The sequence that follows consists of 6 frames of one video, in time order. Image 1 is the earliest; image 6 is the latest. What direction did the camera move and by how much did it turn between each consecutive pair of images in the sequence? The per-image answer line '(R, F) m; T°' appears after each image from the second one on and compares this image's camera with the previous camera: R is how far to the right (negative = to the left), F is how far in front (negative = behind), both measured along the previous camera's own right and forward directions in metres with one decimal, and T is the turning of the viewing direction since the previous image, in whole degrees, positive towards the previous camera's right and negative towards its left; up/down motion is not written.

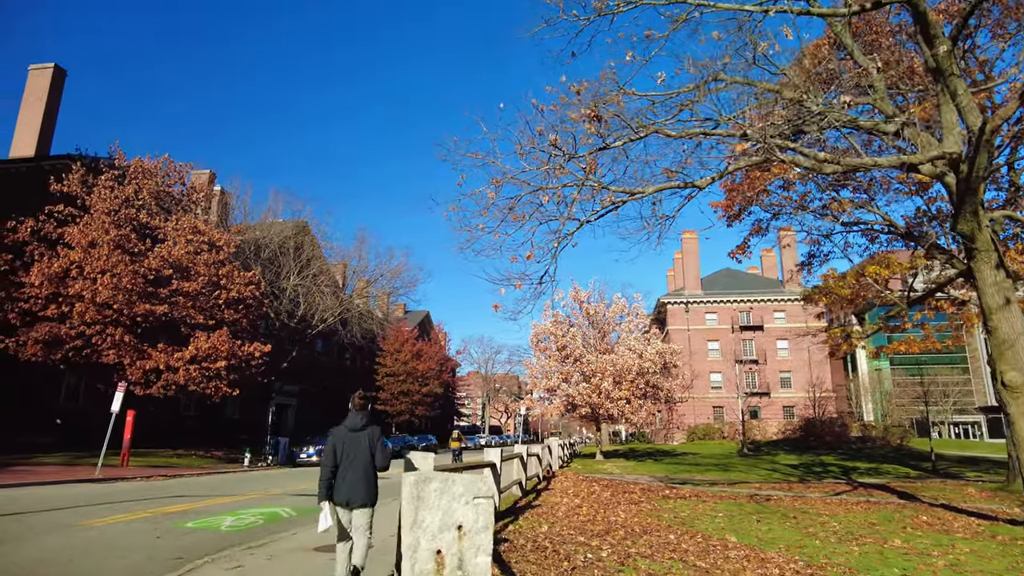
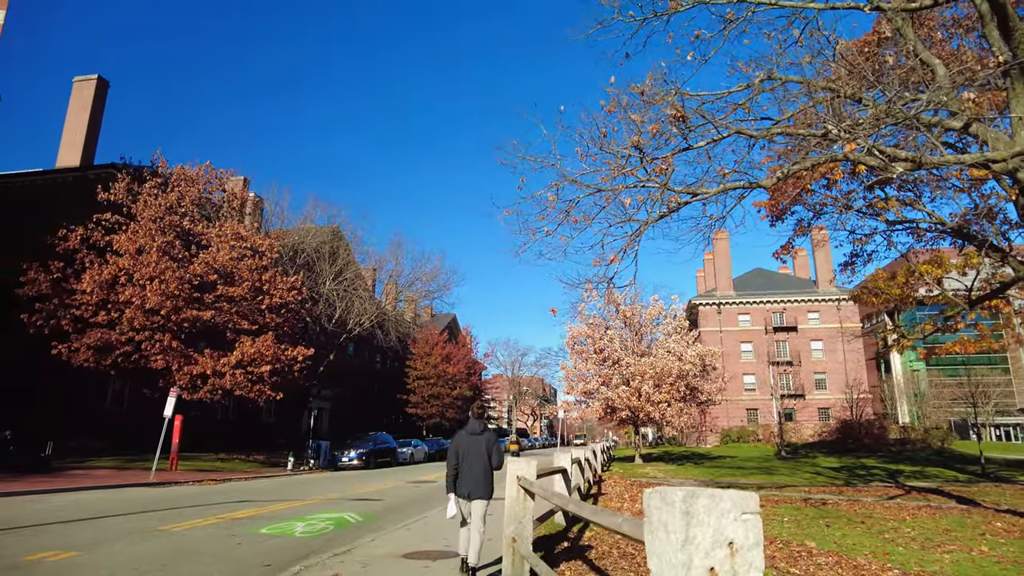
(-0.8, +0.1) m; -2°
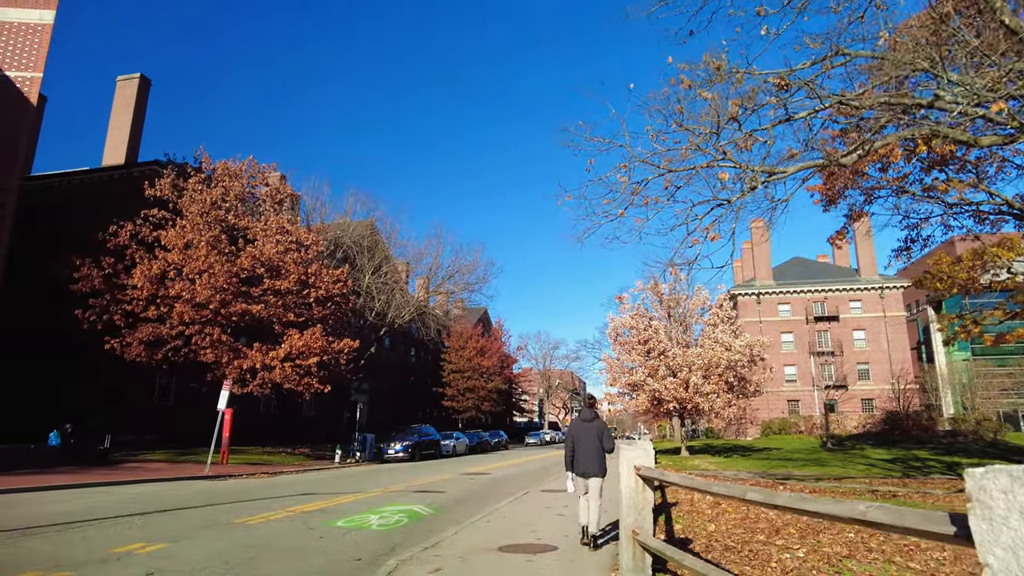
(-0.8, +0.3) m; -2°
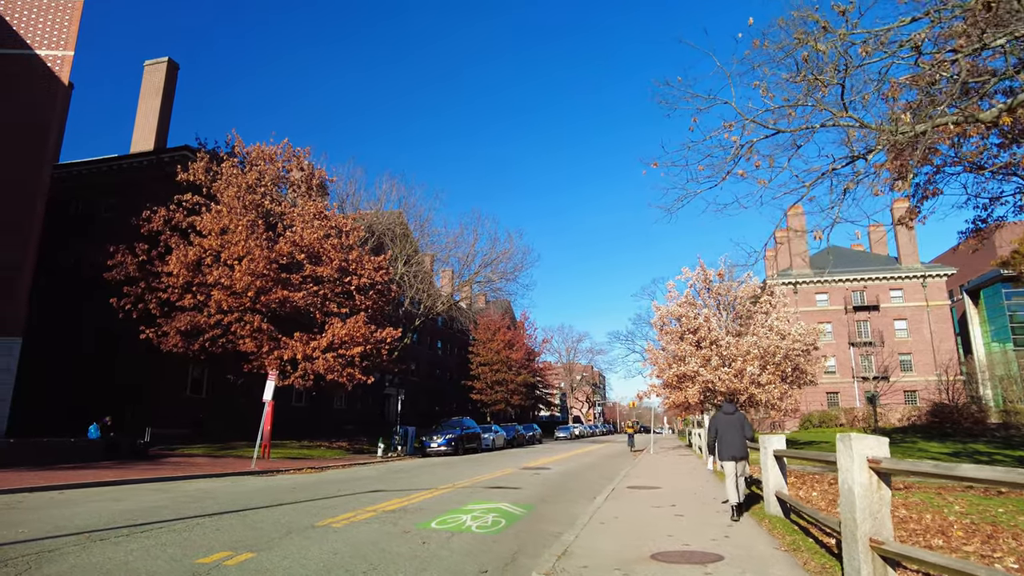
(-1.4, +1.2) m; -1°
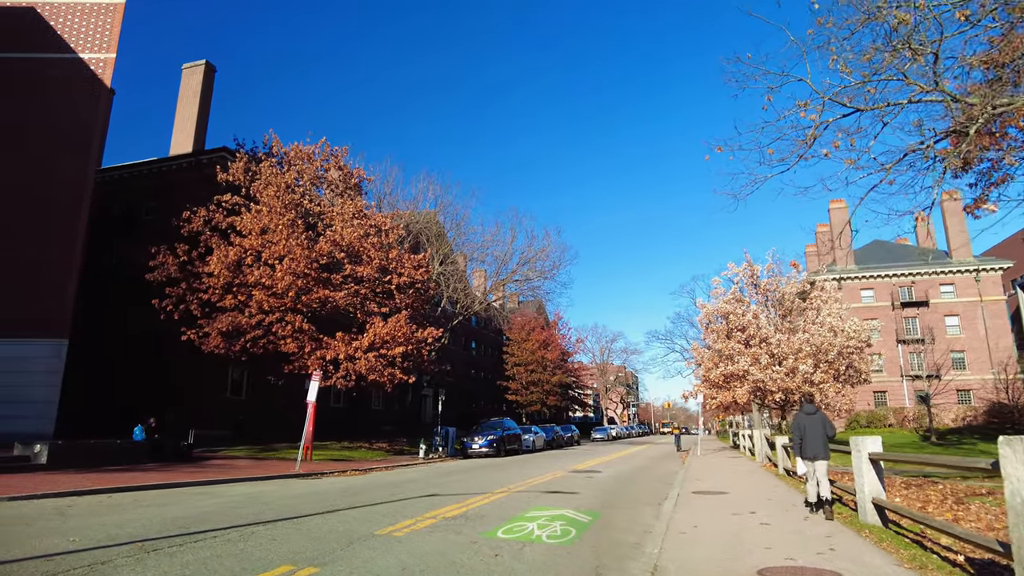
(-0.5, +0.6) m; -2°
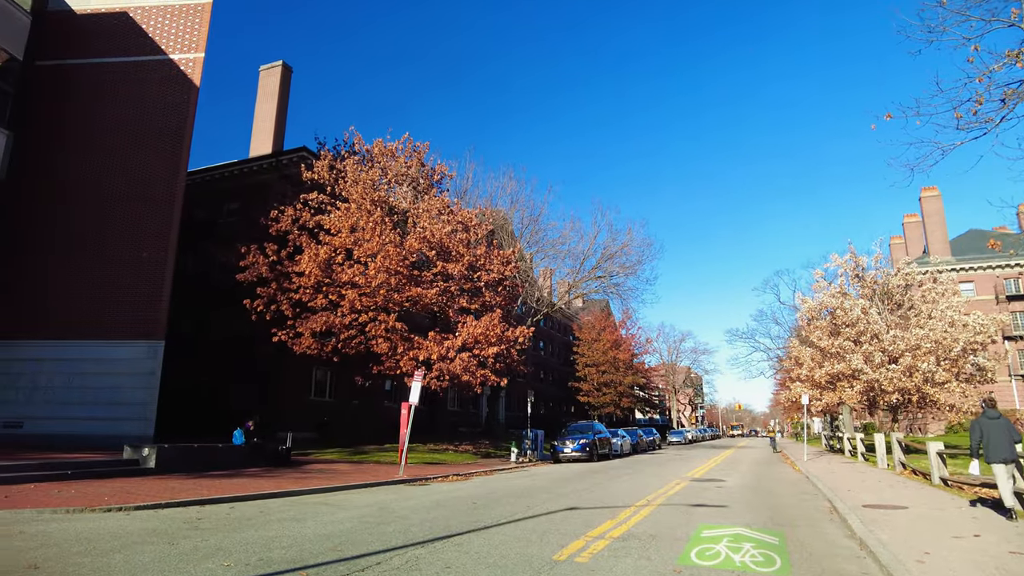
(-1.5, +1.1) m; -5°
